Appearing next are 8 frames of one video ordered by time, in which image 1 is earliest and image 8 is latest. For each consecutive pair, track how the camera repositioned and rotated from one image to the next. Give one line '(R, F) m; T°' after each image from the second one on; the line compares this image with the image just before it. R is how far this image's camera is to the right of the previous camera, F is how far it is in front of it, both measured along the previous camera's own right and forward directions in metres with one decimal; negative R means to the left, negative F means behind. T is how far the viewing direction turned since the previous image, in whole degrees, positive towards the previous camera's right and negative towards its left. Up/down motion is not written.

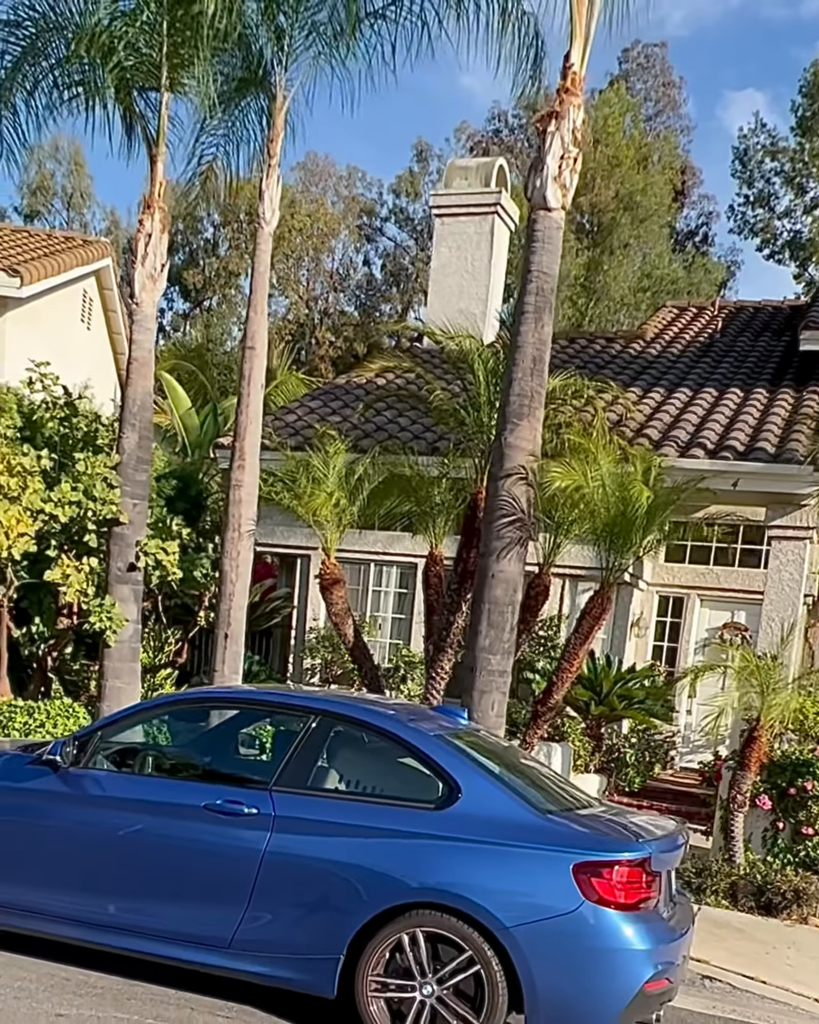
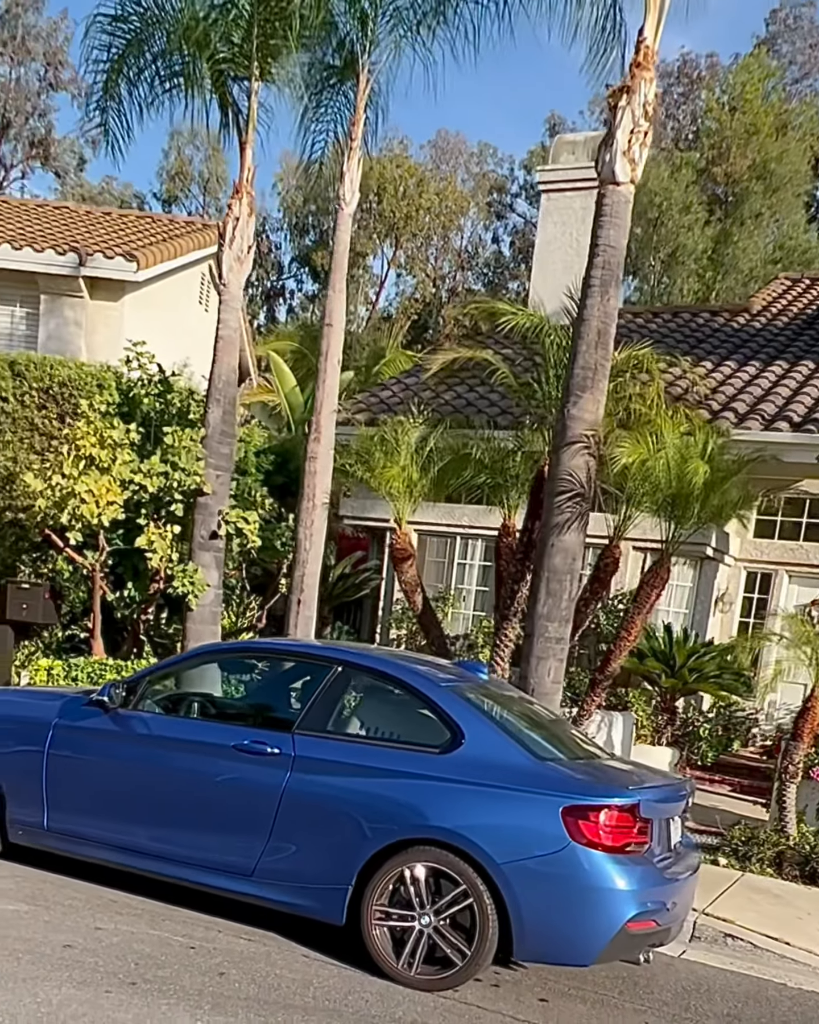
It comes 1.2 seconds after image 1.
(+0.6, -0.3) m; -7°
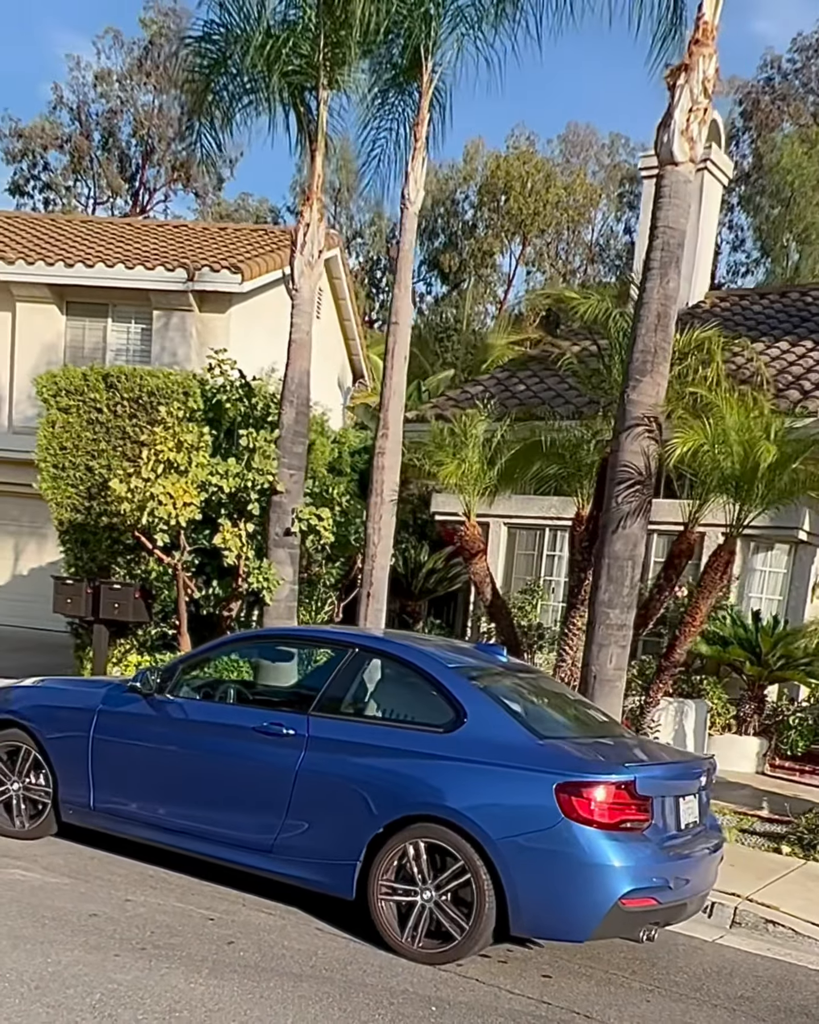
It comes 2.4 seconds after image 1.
(+0.7, -0.1) m; -8°
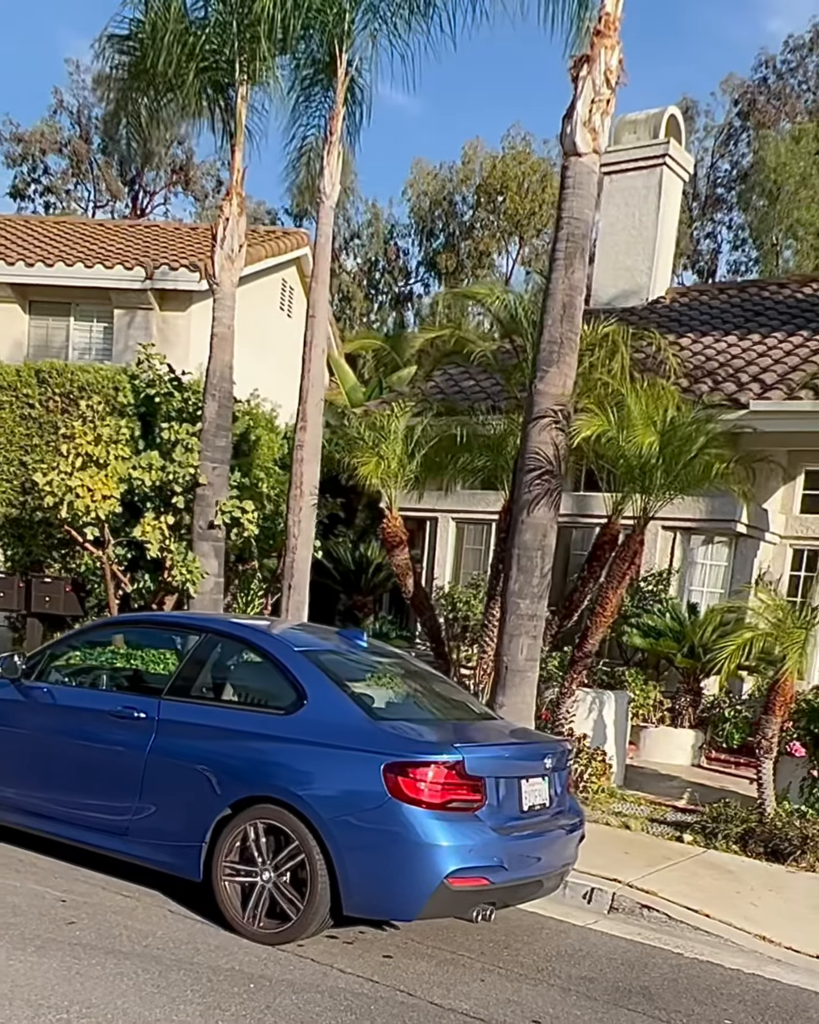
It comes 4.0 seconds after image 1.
(+0.8, 0.0) m; -1°
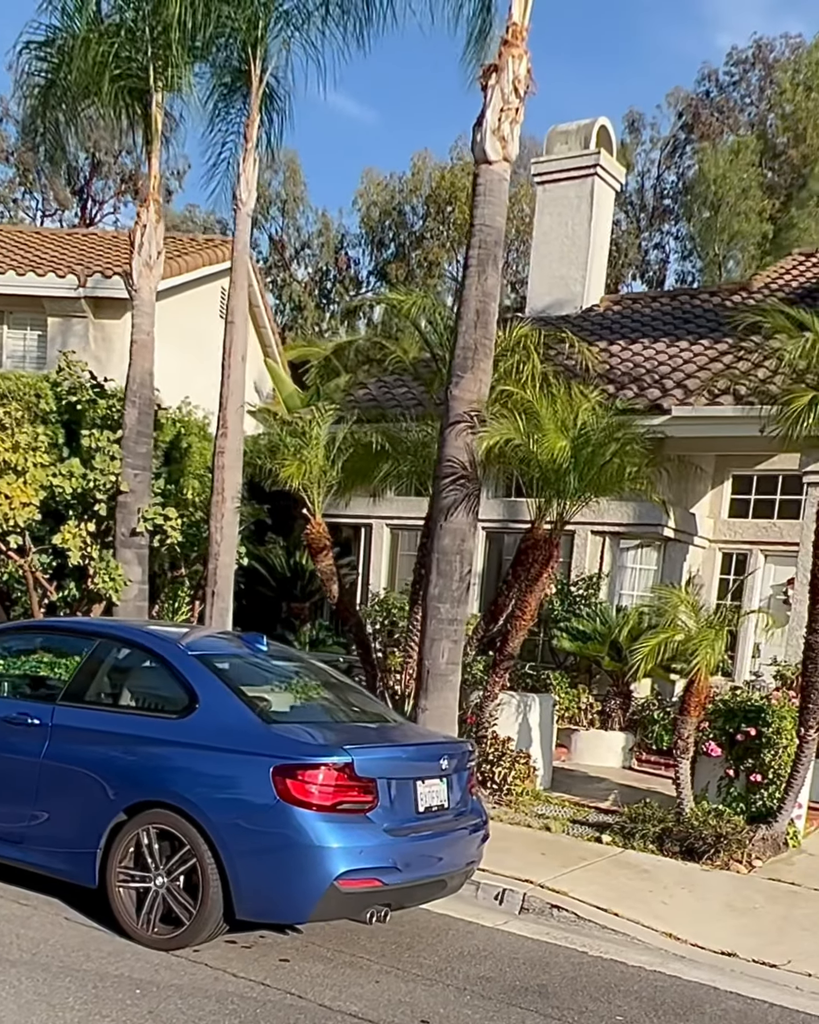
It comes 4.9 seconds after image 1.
(+0.3, 0.0) m; +2°
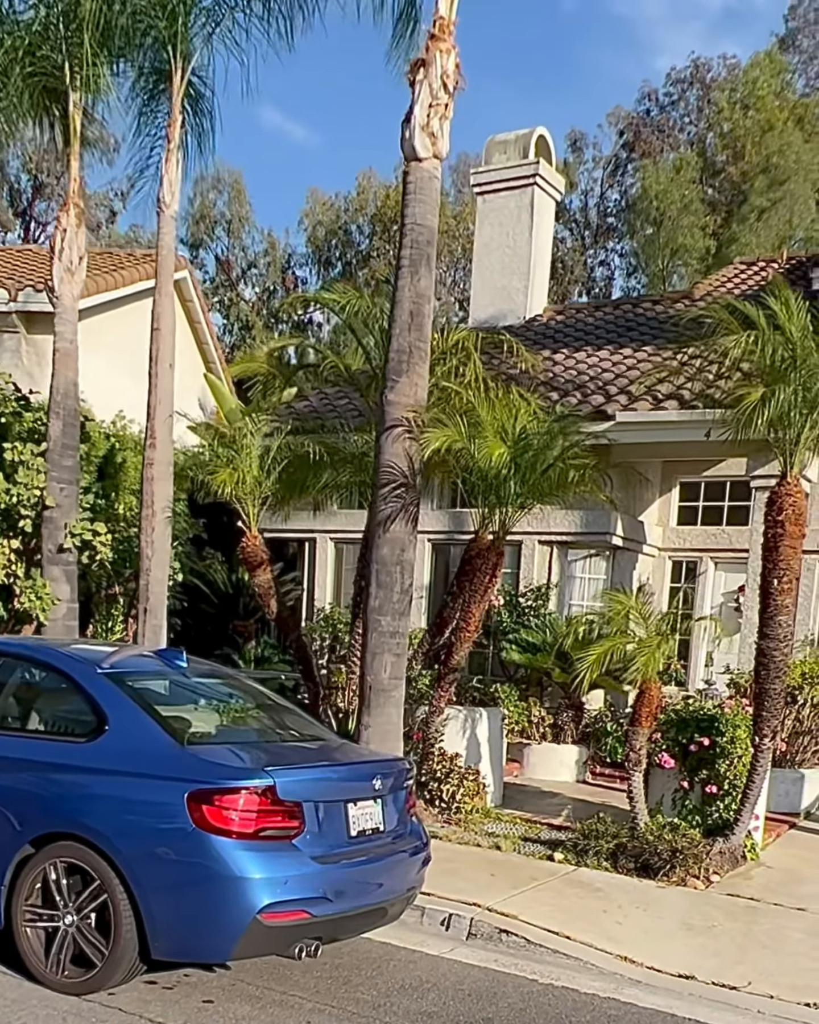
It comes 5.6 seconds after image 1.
(+0.1, +0.3) m; +2°
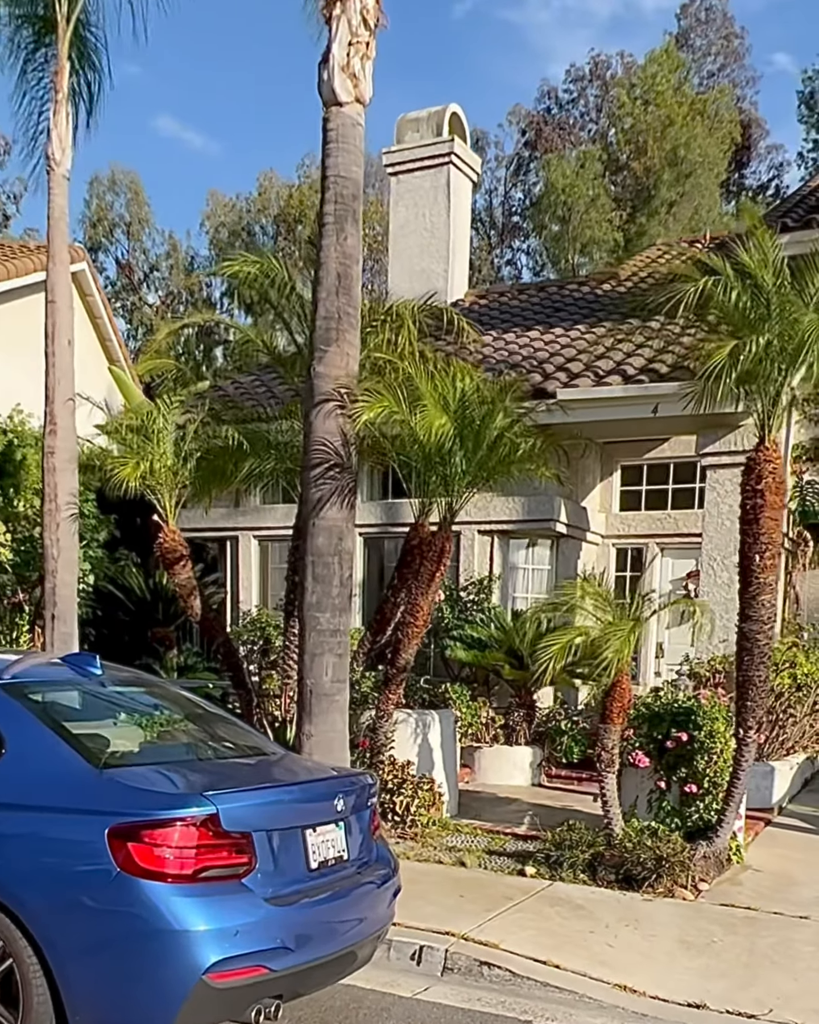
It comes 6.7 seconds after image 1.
(-0.2, +0.9) m; +5°
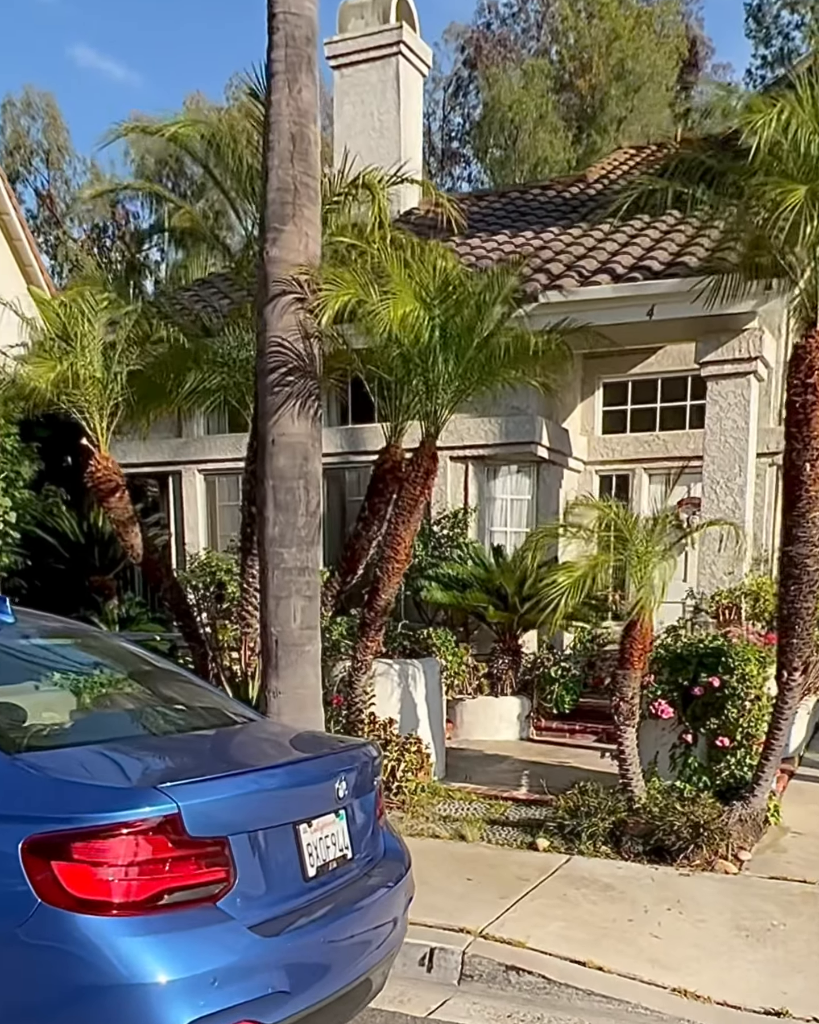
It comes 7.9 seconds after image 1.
(-0.3, +1.2) m; +3°
